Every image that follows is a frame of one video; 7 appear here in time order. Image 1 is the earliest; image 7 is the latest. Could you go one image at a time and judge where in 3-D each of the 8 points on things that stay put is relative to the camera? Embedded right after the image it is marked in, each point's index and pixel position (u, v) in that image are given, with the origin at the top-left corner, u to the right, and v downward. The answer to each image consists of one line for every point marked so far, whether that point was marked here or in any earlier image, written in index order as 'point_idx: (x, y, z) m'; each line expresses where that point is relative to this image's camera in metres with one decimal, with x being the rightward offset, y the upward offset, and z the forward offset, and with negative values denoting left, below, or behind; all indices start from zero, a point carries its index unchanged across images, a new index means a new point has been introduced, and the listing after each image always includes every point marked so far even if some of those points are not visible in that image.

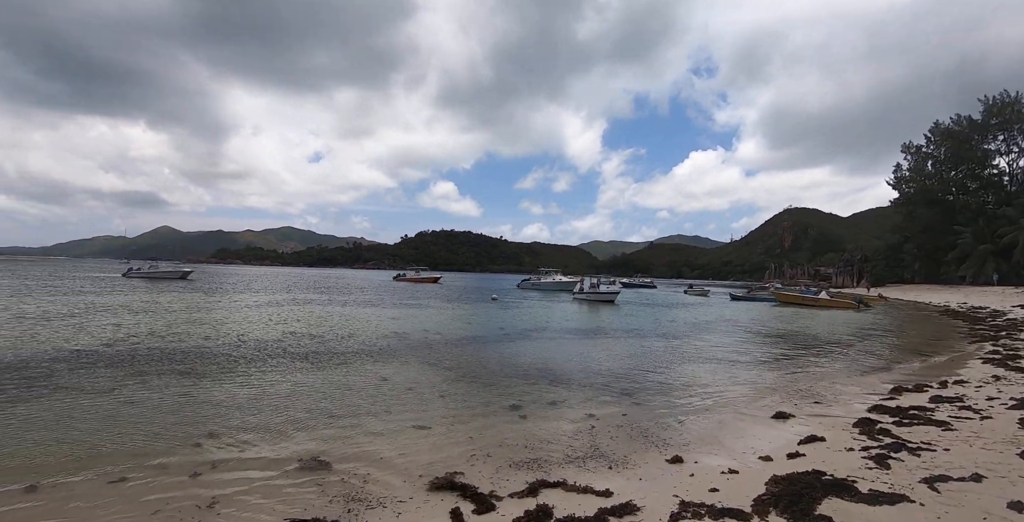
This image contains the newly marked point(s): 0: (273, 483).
0: (-3.7, -3.5, +8.1) m
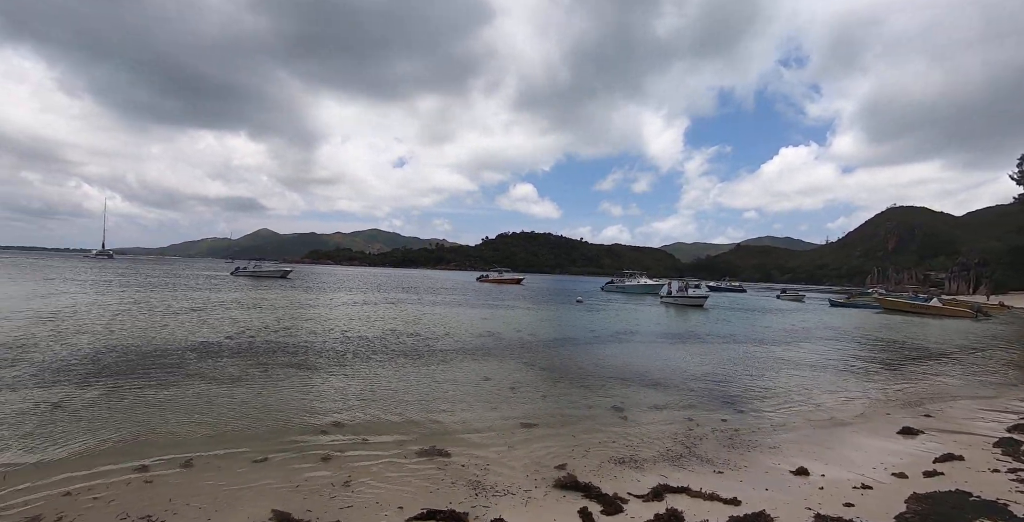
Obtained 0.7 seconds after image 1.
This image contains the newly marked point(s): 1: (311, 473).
0: (-1.8, -3.6, +8.6) m
1: (-3.1, -3.5, +8.1) m
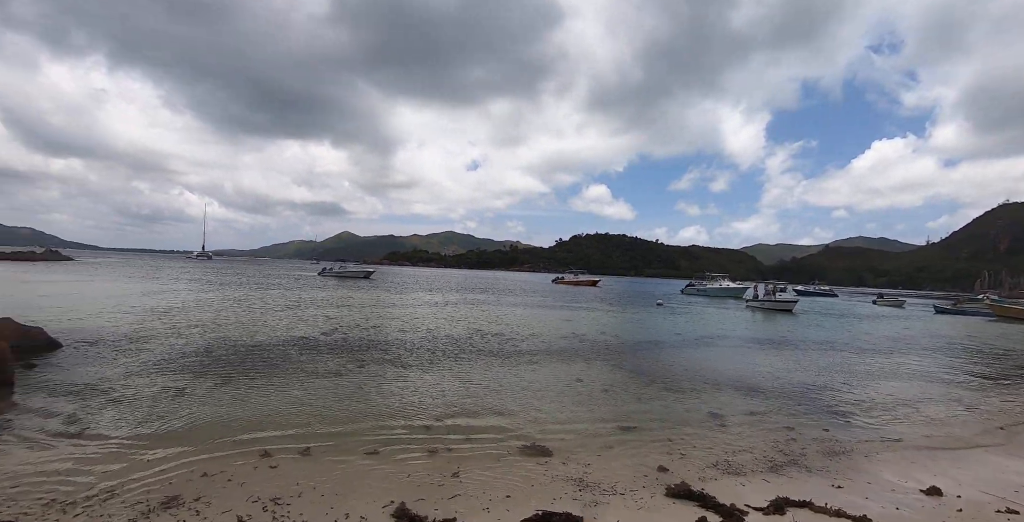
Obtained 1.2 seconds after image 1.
0: (-0.1, -3.6, +8.7) m
1: (-1.5, -3.5, +8.4) m
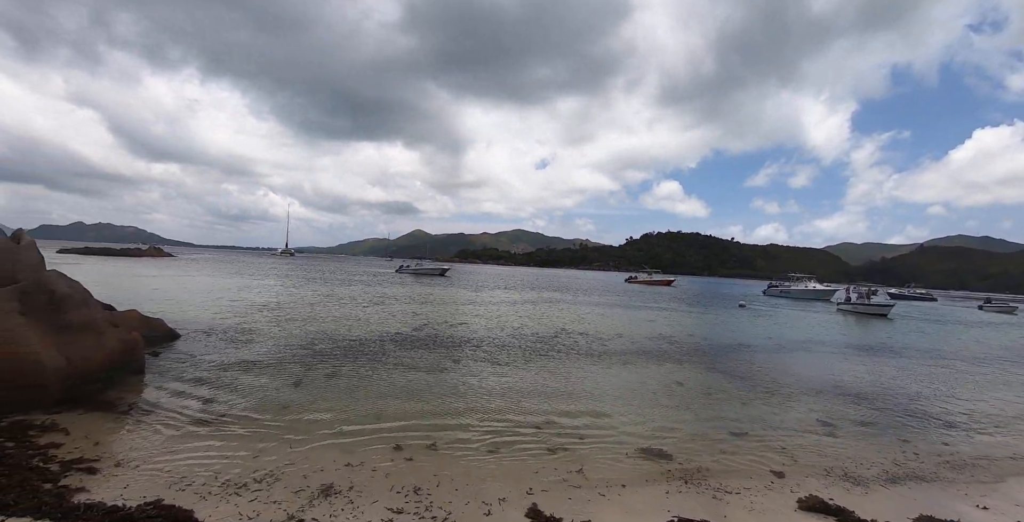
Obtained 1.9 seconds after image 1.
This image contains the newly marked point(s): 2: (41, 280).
0: (+2.0, -3.5, +8.3) m
1: (+0.6, -3.4, +8.1) m
2: (-9.4, -0.4, +10.3) m
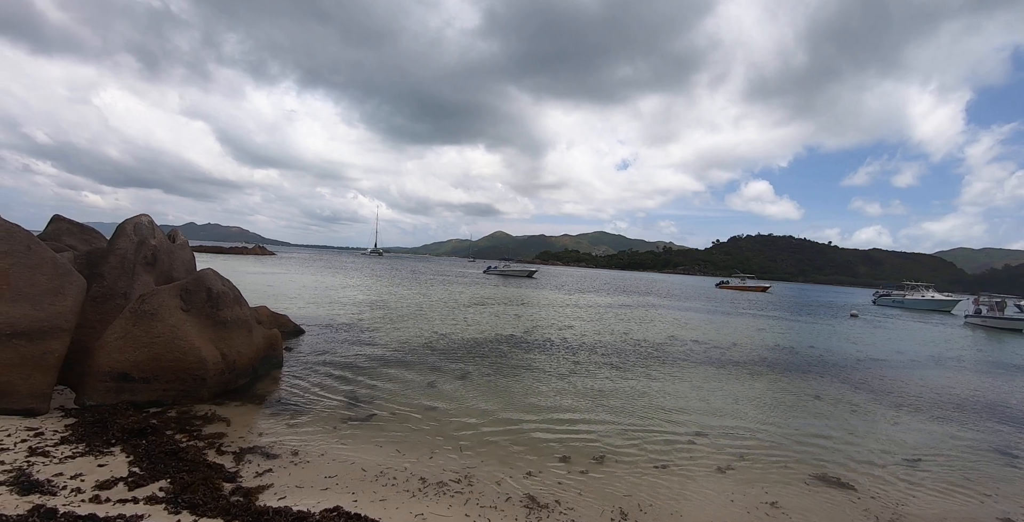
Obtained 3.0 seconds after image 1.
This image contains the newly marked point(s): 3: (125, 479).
0: (+4.7, -3.5, +7.3) m
1: (+3.3, -3.4, +7.2) m
2: (-6.4, -0.3, +10.5) m
3: (-5.4, -3.0, +7.0) m
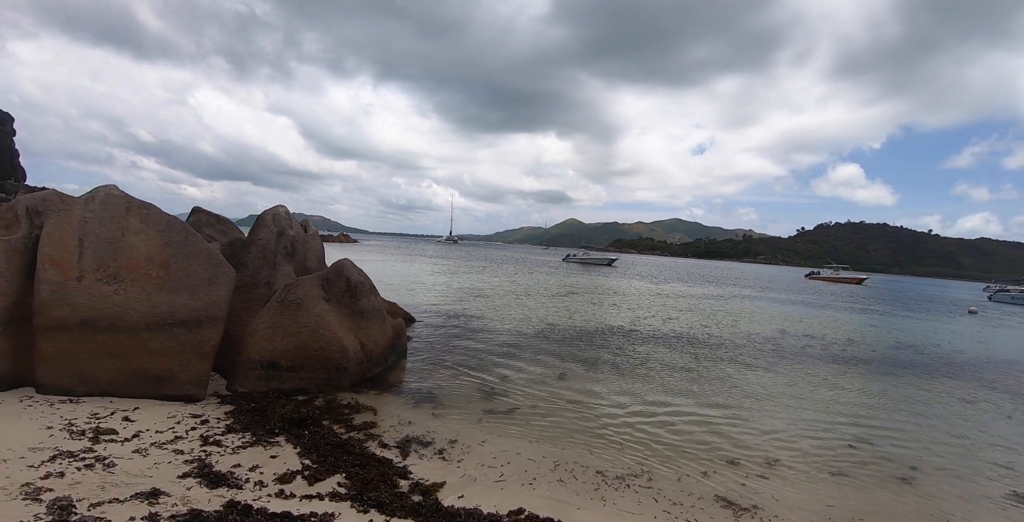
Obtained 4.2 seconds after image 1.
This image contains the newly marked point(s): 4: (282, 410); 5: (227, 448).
0: (+7.1, -3.4, +6.3) m
1: (+5.7, -3.3, +6.3) m
2: (-3.6, -0.1, +10.5) m
3: (-2.9, -2.9, +7.0) m
4: (-4.0, -2.6, +8.7) m
5: (-4.3, -2.8, +7.6) m
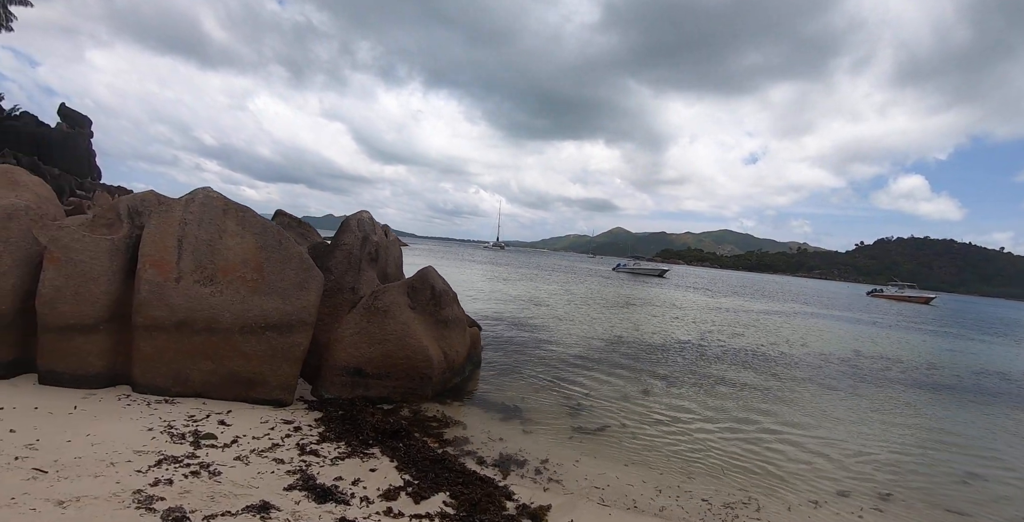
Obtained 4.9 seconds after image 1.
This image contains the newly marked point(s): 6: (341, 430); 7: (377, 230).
0: (+8.5, -3.8, +5.5) m
1: (+7.1, -3.6, +5.6) m
2: (-1.9, -0.3, +10.4) m
3: (-1.4, -3.0, +6.8) m
4: (-2.4, -2.7, +8.6) m
5: (-2.8, -2.9, +7.5) m
6: (-2.8, -2.8, +8.3) m
7: (-3.2, +0.7, +11.7) m
